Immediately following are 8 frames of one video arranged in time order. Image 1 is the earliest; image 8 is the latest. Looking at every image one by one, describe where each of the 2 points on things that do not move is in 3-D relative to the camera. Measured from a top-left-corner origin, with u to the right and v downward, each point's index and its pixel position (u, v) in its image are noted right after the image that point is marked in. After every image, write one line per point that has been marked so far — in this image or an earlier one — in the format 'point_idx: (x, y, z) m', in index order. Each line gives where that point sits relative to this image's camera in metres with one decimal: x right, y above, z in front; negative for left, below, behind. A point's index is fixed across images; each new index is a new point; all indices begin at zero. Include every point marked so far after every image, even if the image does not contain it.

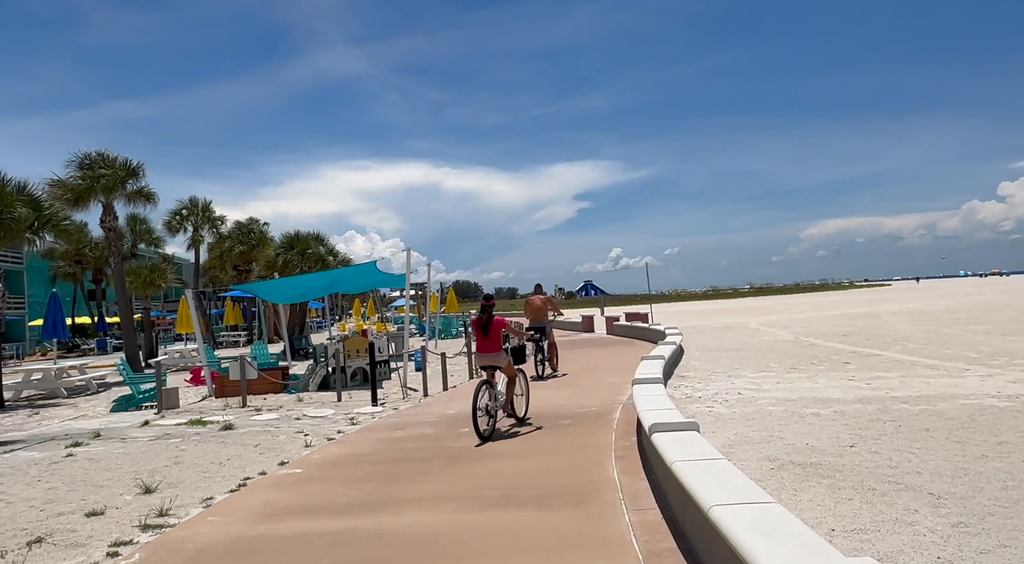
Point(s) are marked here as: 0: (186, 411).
0: (-5.7, -2.3, +11.8) m
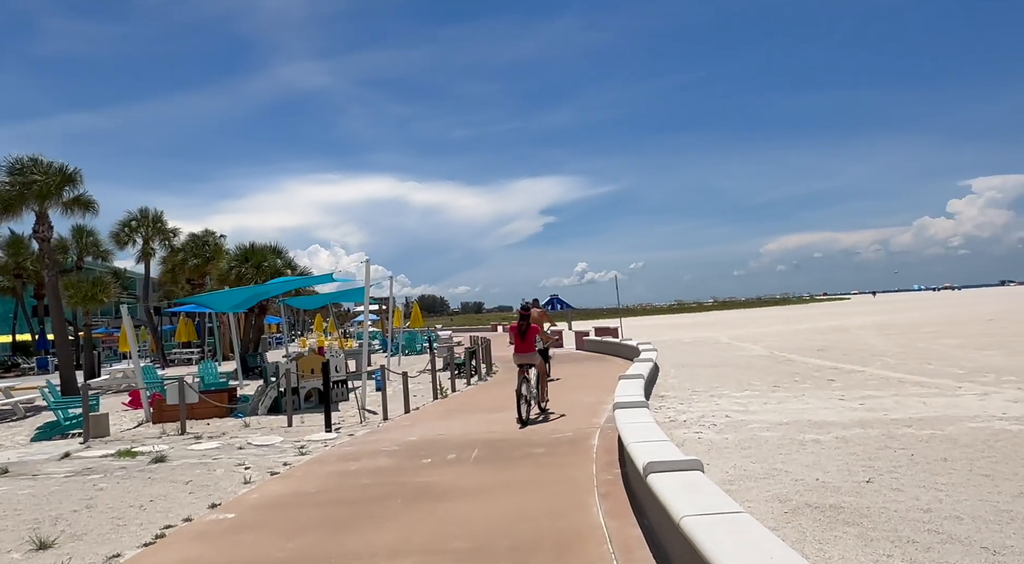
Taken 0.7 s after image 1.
0: (-6.3, -2.5, +10.6) m
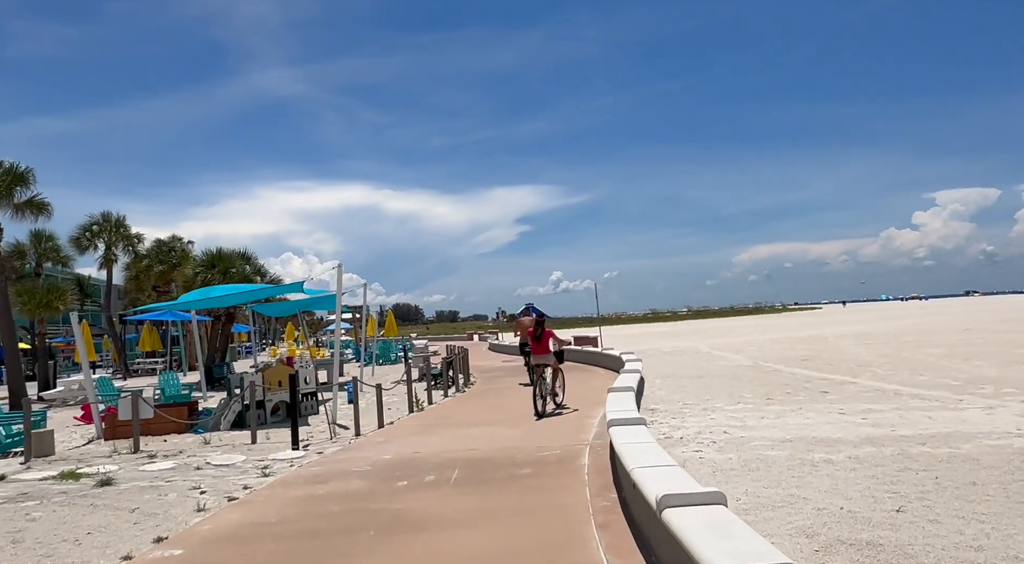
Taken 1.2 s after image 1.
0: (-6.5, -2.6, +9.7) m
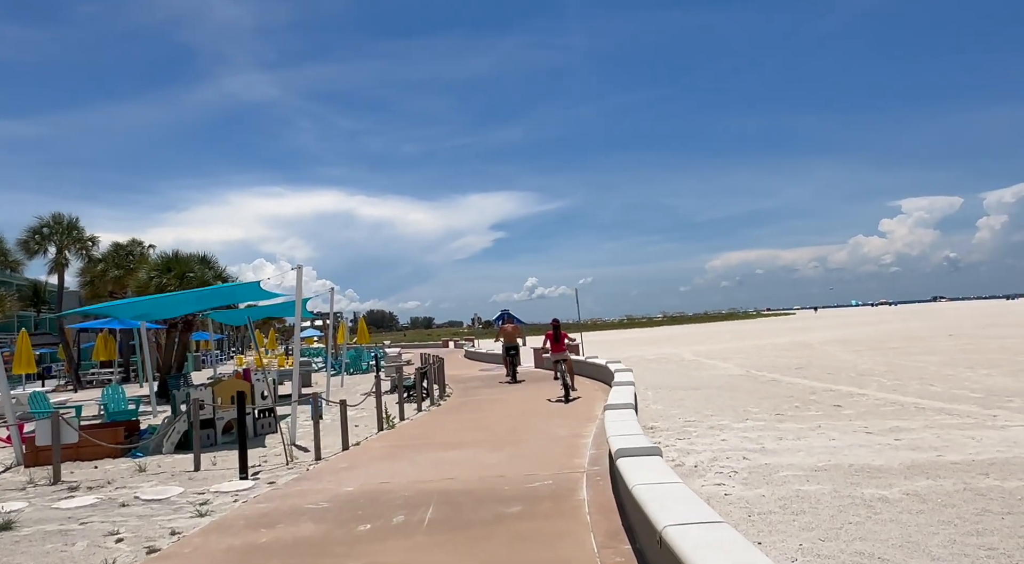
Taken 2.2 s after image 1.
0: (-6.7, -2.6, +8.2) m
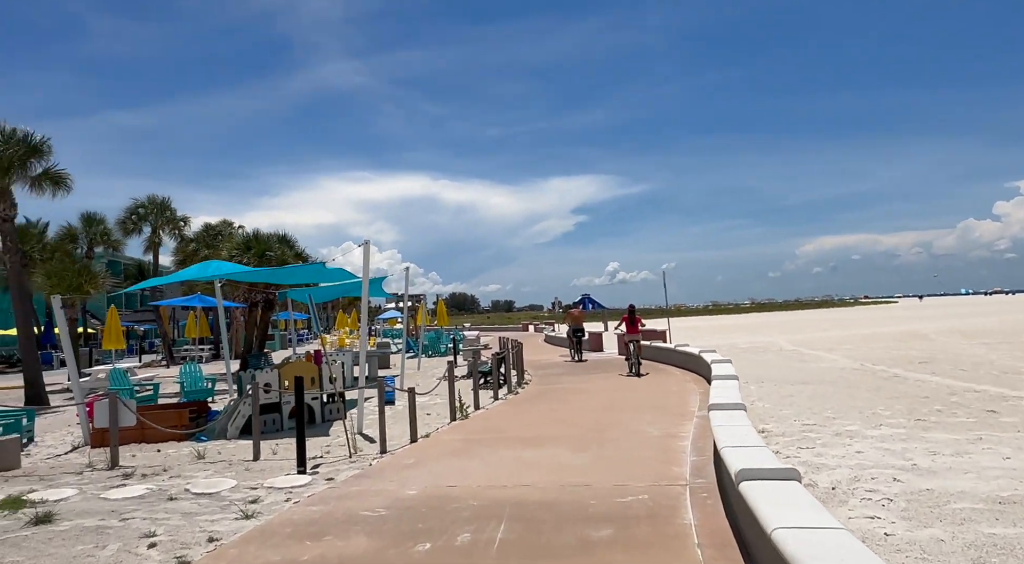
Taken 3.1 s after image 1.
0: (-5.8, -2.3, +7.9) m
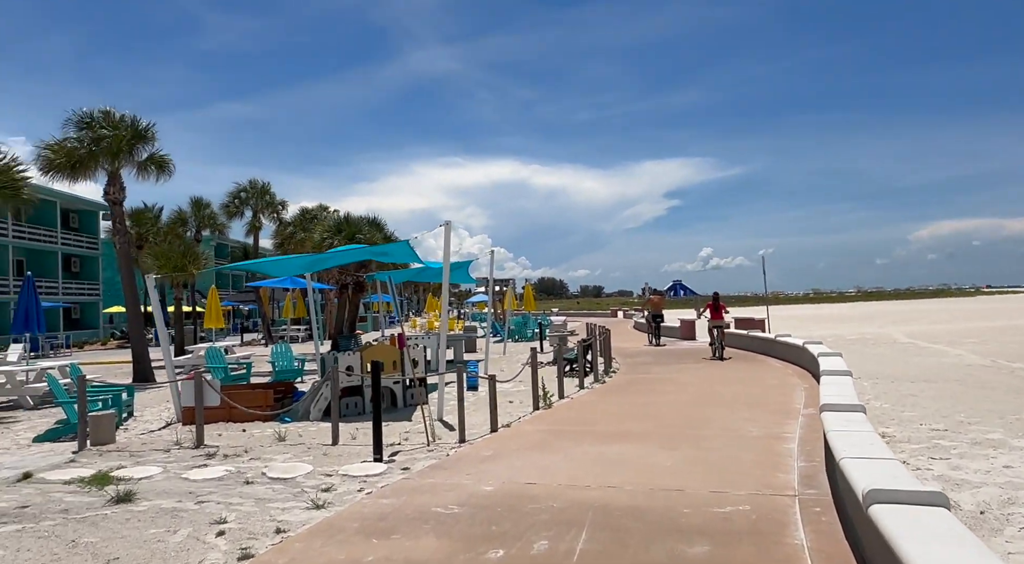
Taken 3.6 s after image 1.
0: (-4.8, -2.1, +8.1) m
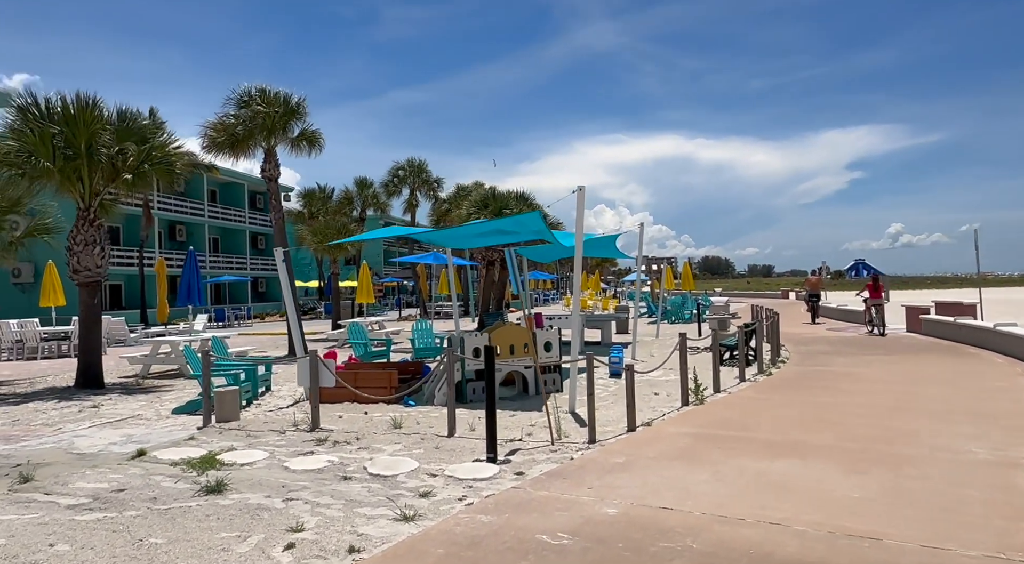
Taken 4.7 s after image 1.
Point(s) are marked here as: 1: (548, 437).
0: (-3.2, -1.7, +7.9) m
1: (+0.4, -1.7, +7.5) m
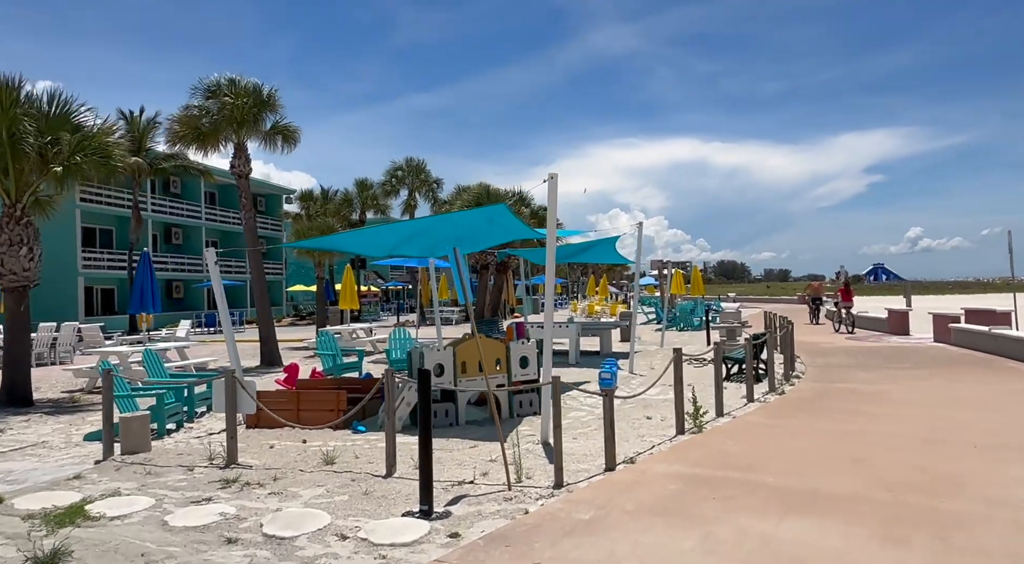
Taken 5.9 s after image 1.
0: (-3.7, -1.8, +6.6) m
1: (0.0, -1.8, +6.1) m
